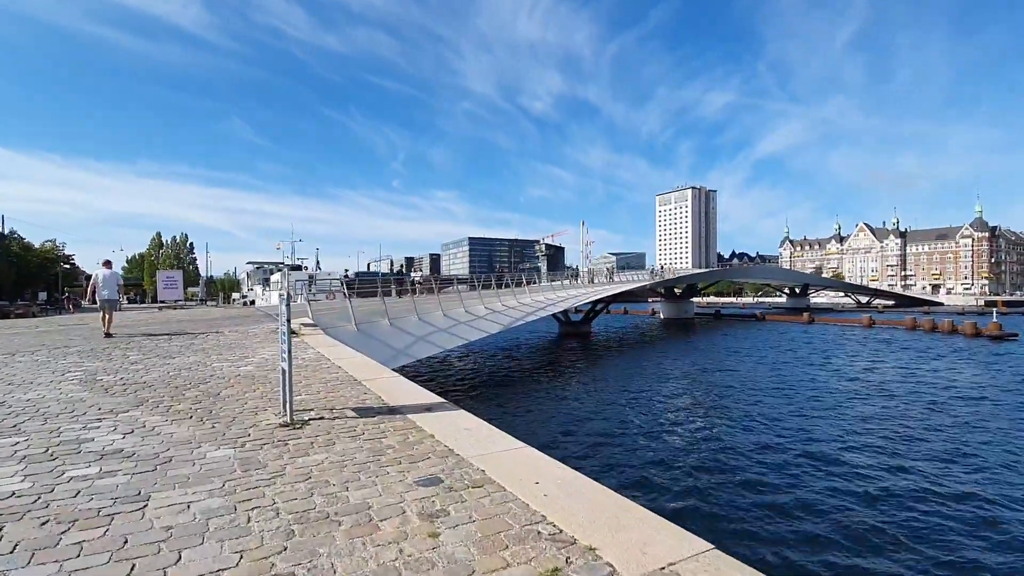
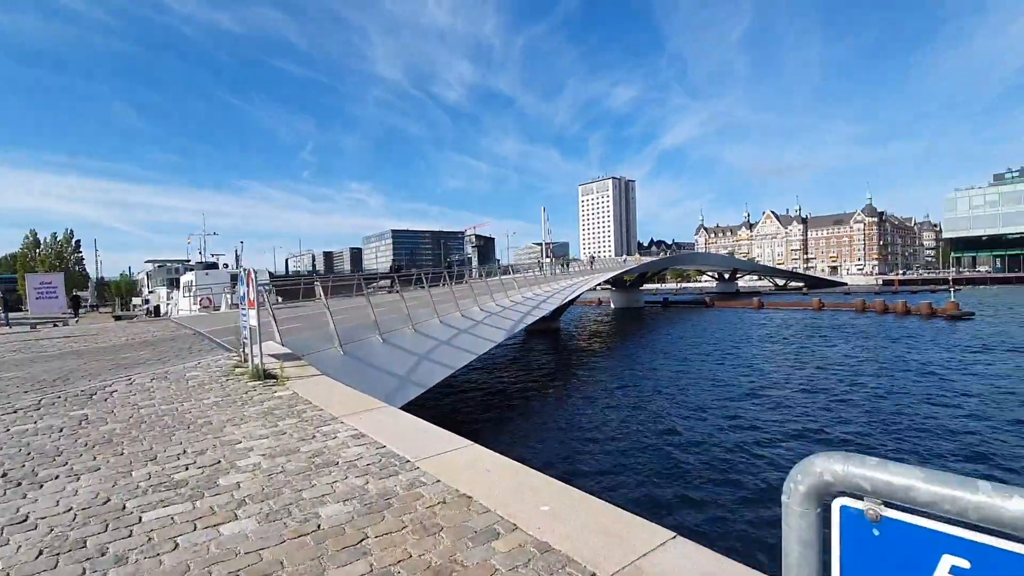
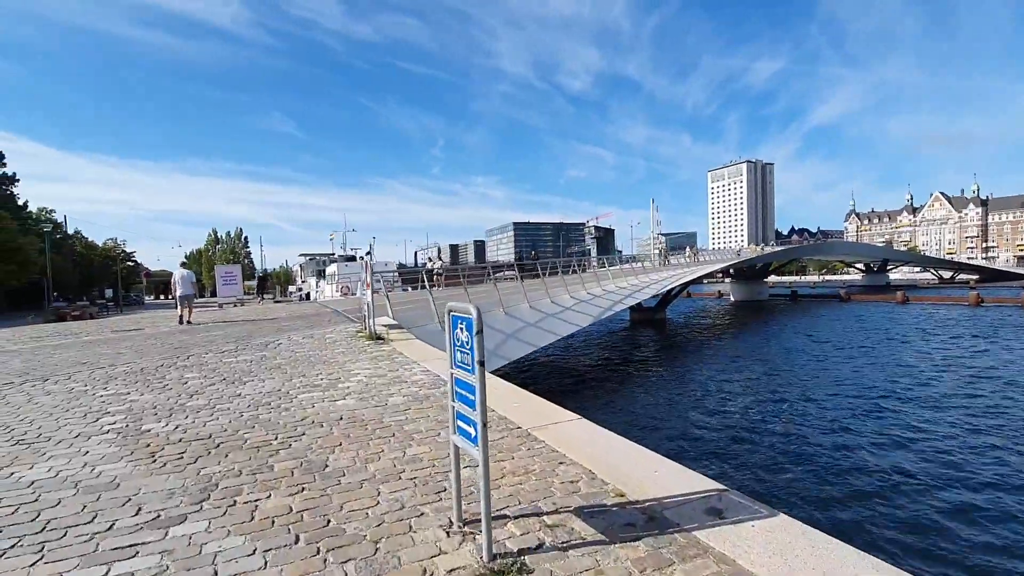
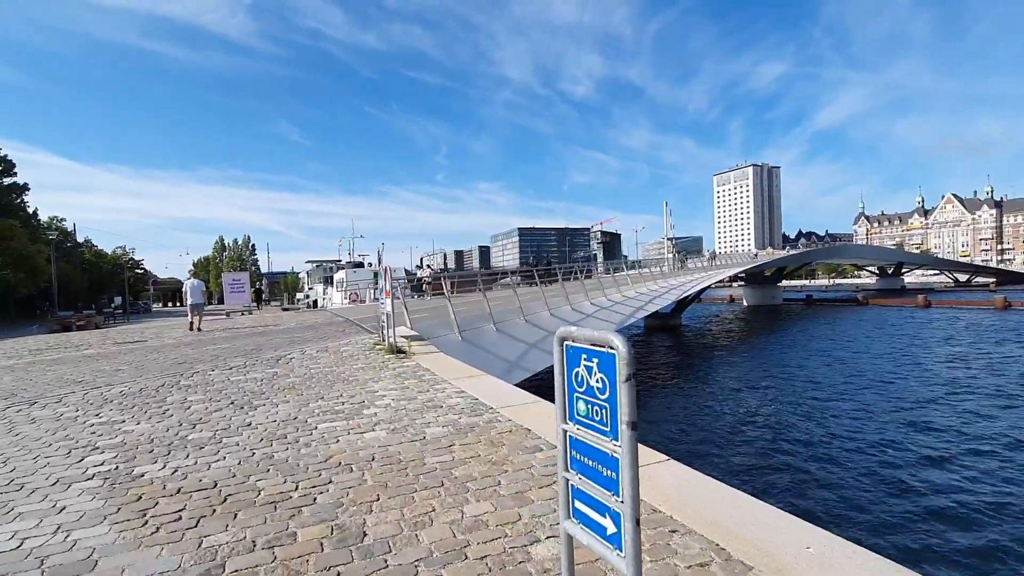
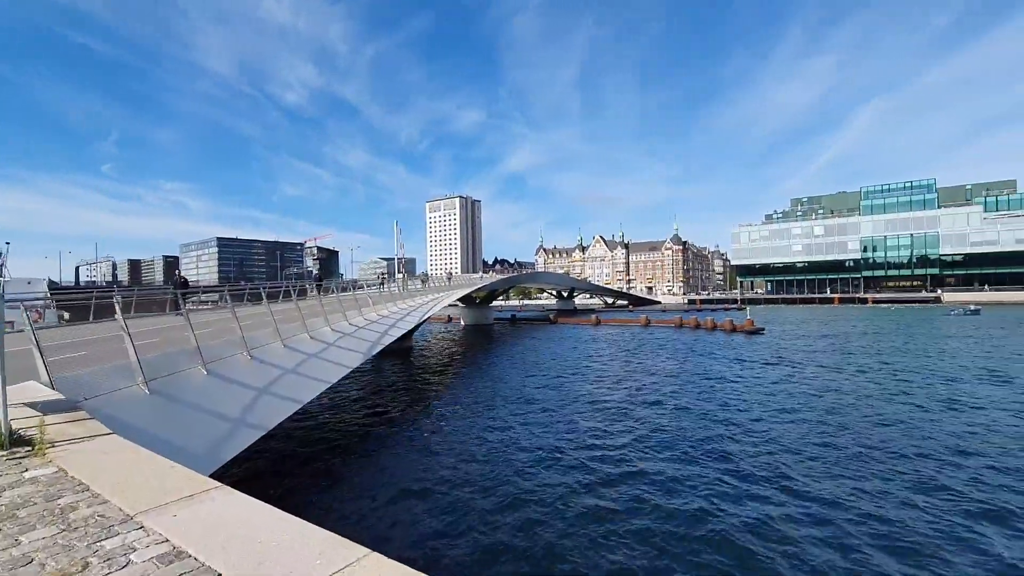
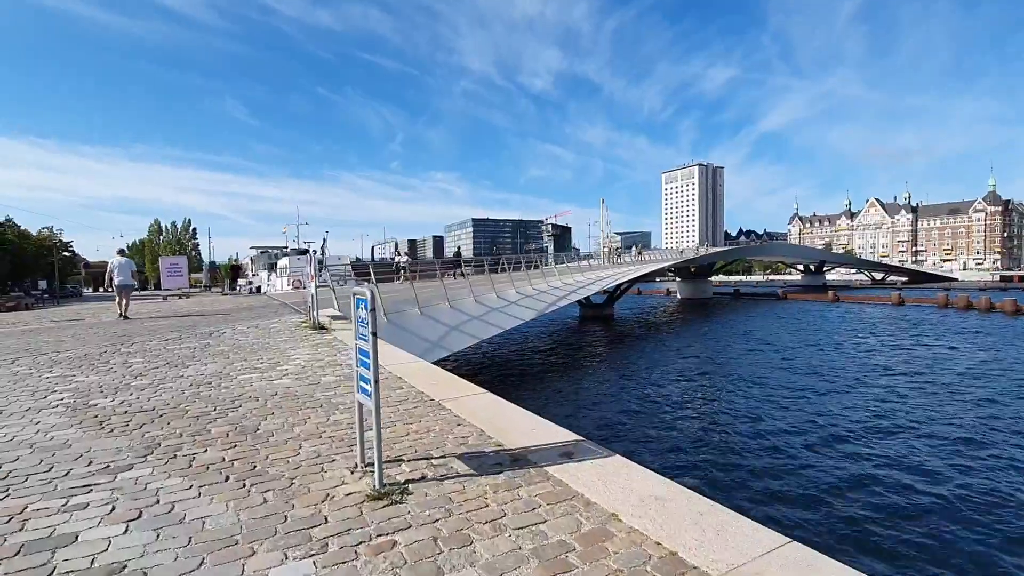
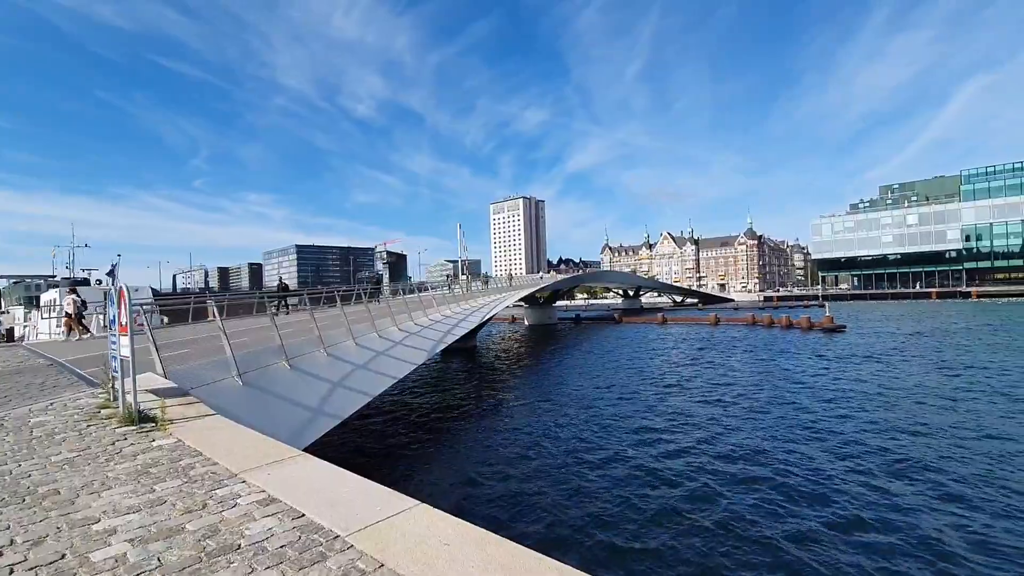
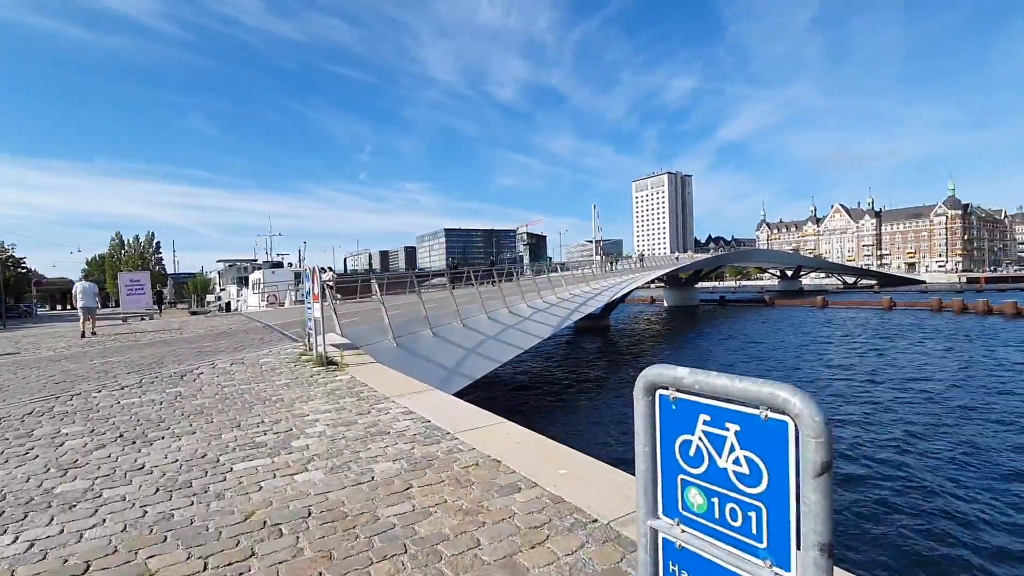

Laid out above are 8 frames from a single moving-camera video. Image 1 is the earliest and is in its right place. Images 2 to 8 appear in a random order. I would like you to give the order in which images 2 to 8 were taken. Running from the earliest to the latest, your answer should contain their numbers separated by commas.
6, 3, 4, 8, 2, 7, 5
